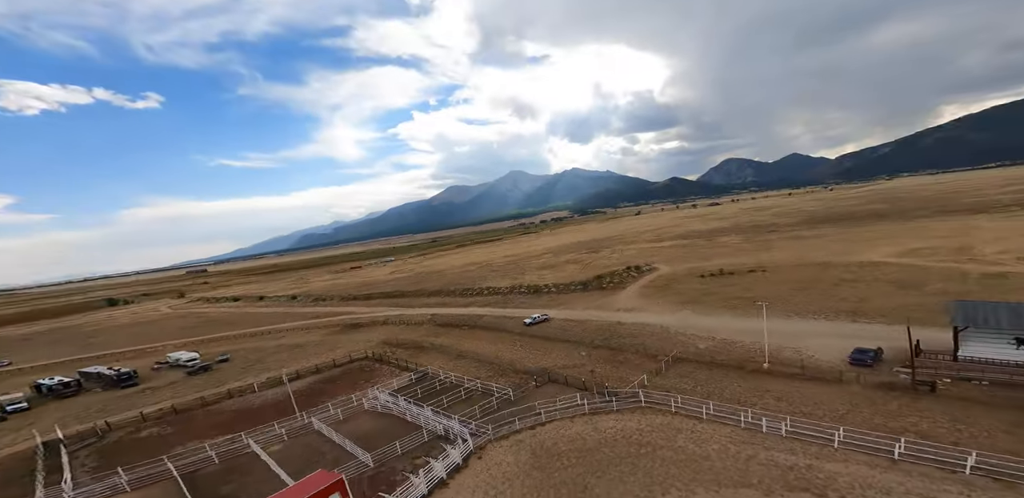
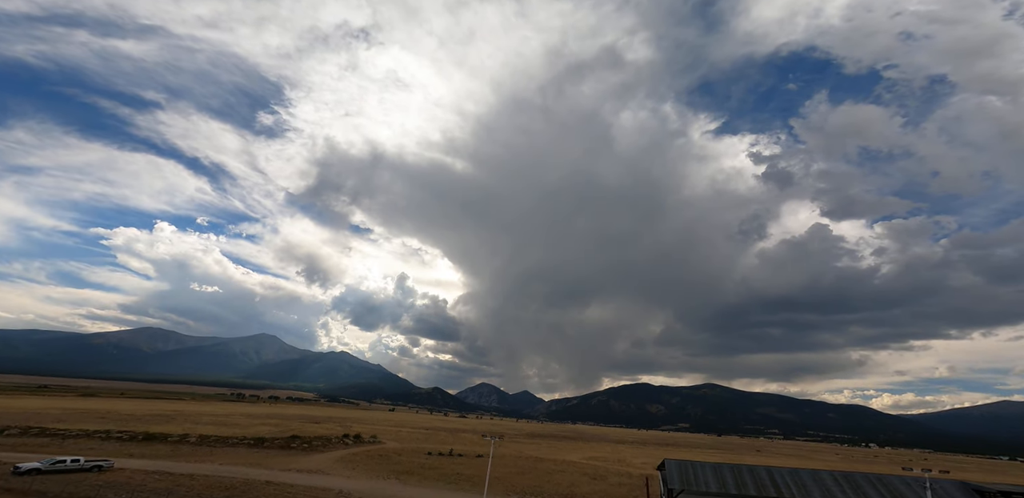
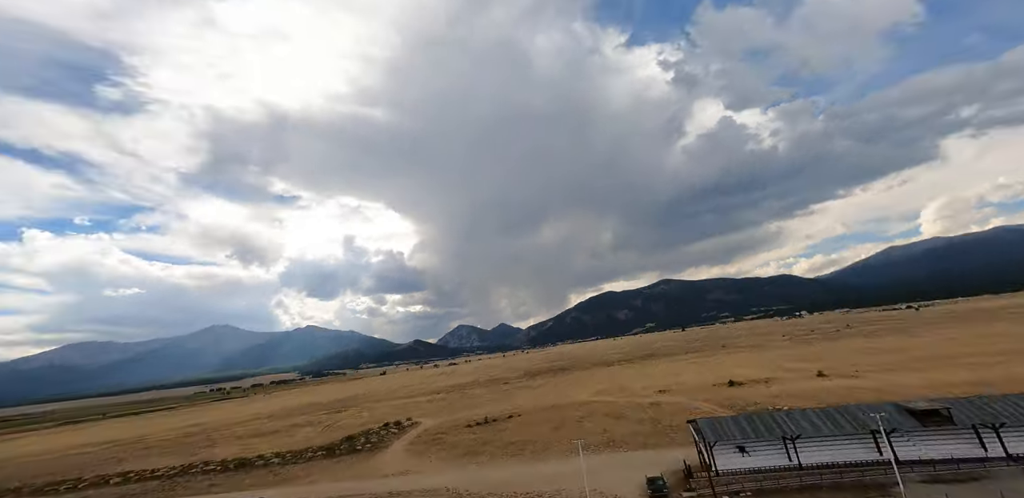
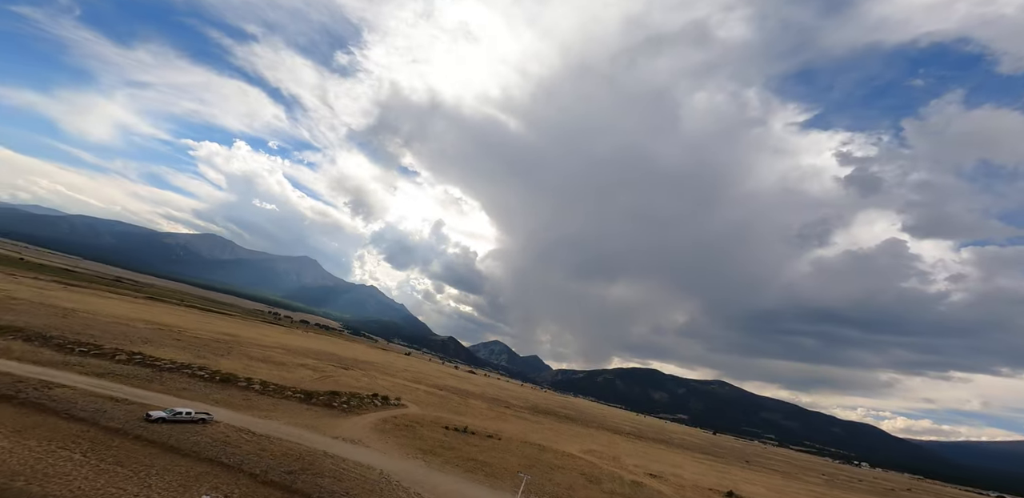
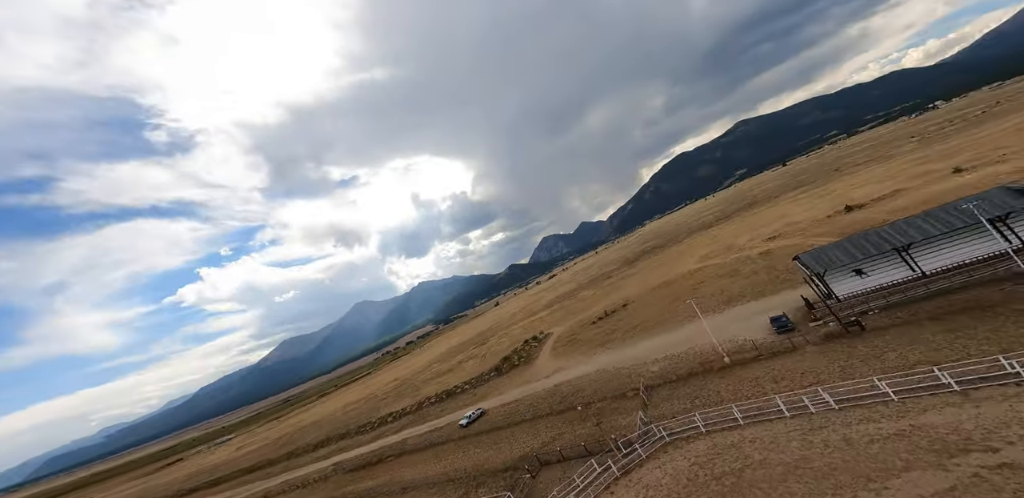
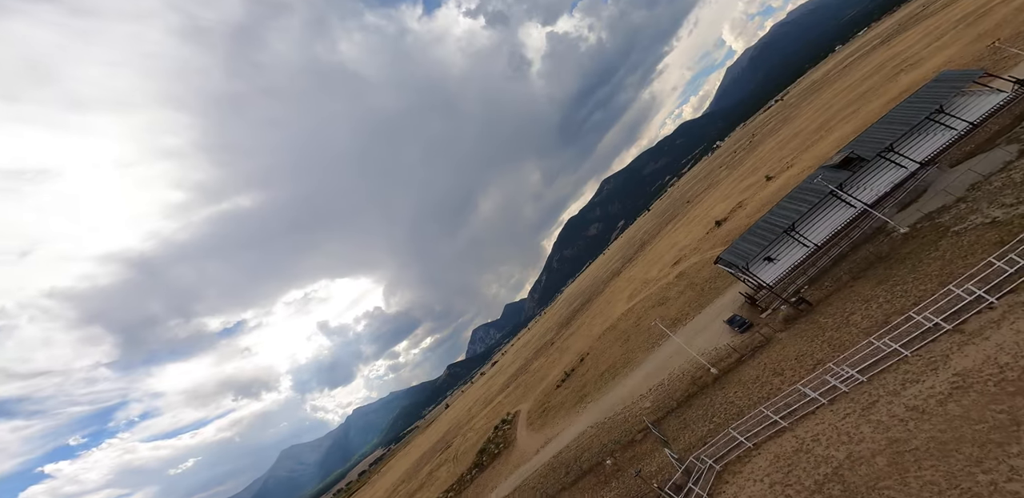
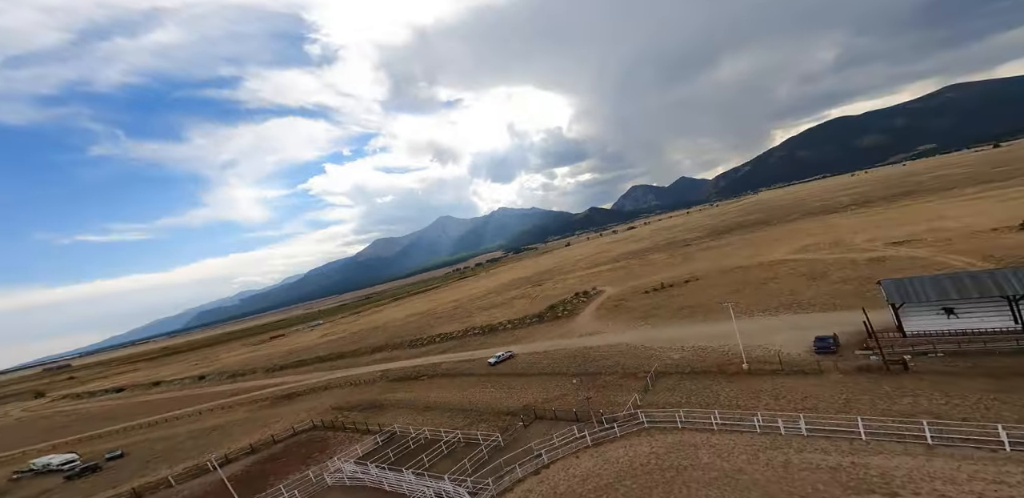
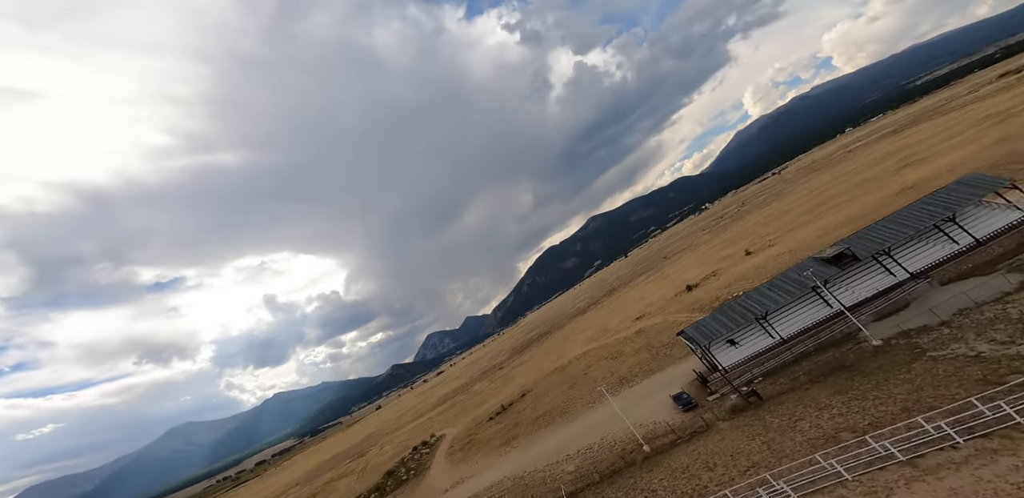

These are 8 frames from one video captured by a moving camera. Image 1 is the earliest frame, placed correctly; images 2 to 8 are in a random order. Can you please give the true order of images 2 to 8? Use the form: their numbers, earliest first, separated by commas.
7, 5, 6, 8, 3, 4, 2
